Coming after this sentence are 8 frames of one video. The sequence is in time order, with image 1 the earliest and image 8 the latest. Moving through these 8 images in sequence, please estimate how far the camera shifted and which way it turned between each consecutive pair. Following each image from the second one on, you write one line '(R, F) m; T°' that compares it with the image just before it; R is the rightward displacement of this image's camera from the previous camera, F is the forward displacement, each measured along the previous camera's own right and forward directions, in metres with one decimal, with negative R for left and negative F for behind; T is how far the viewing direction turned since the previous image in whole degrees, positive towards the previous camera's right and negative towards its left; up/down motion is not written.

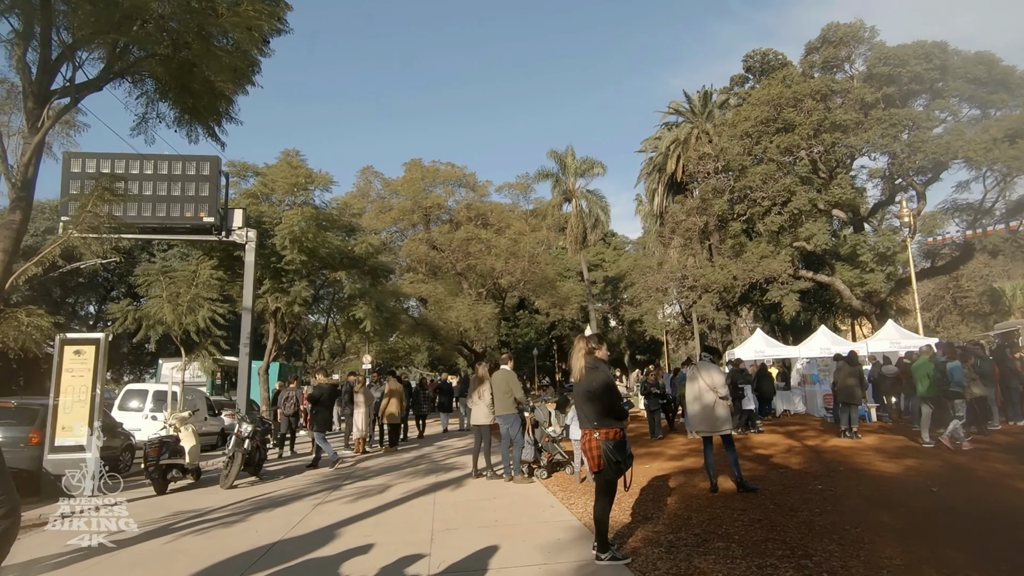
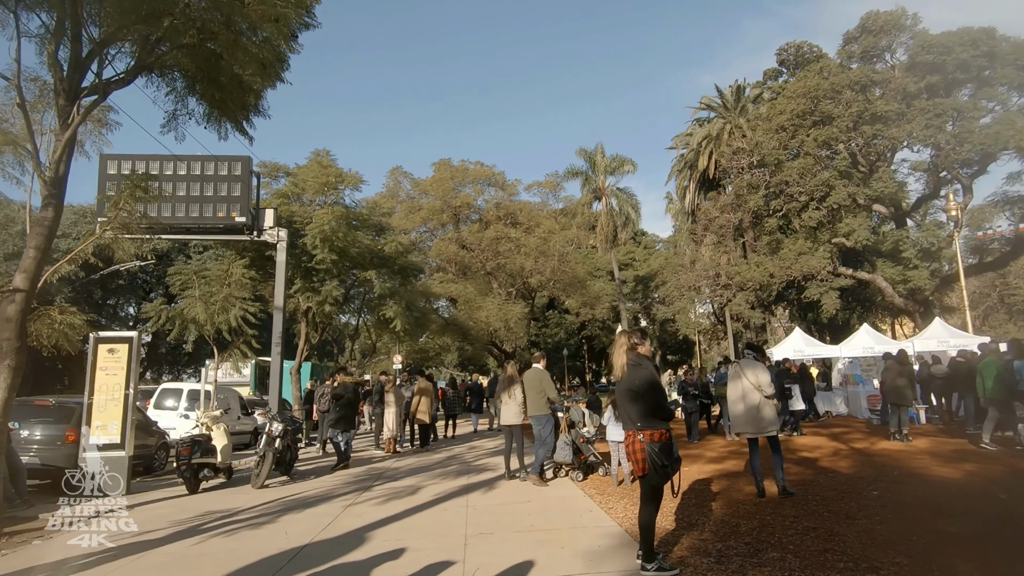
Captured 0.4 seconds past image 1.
(-0.1, +0.2) m; -2°
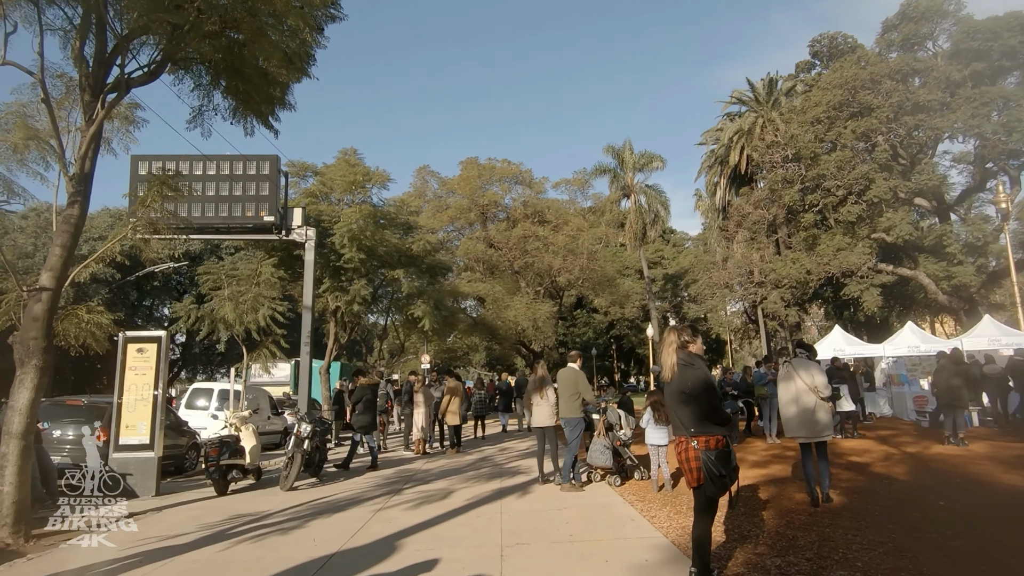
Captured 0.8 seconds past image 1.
(-0.1, +0.3) m; -2°
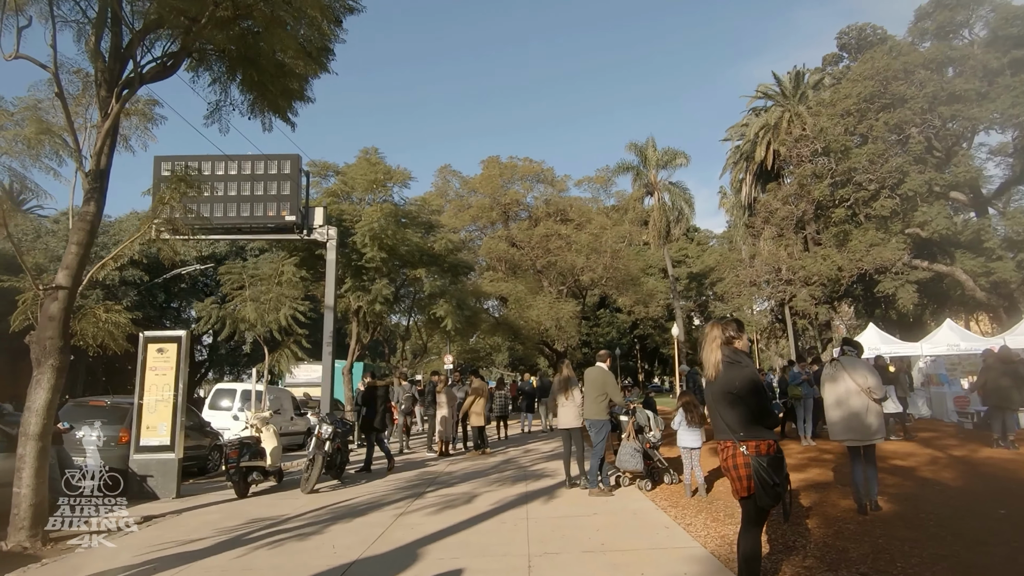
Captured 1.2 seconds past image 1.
(0.0, +0.3) m; -2°
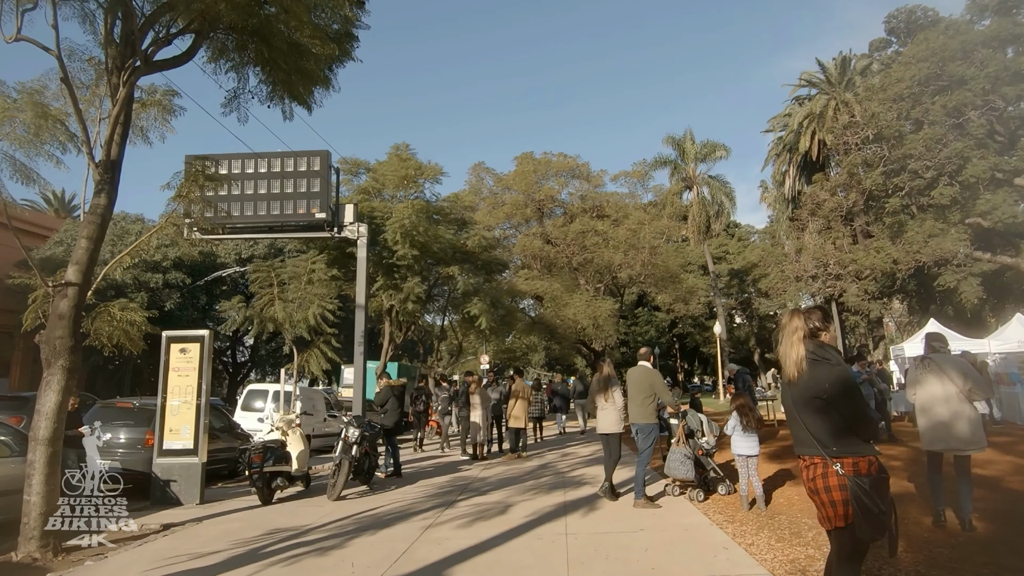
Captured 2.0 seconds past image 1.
(0.0, +0.6) m; -3°
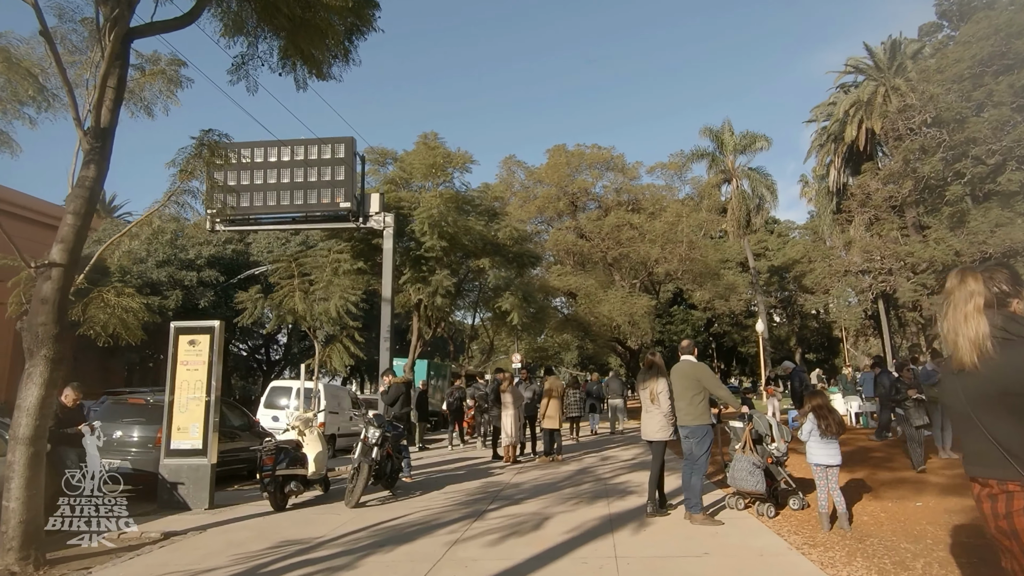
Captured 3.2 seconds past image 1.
(-0.1, +0.9) m; -2°
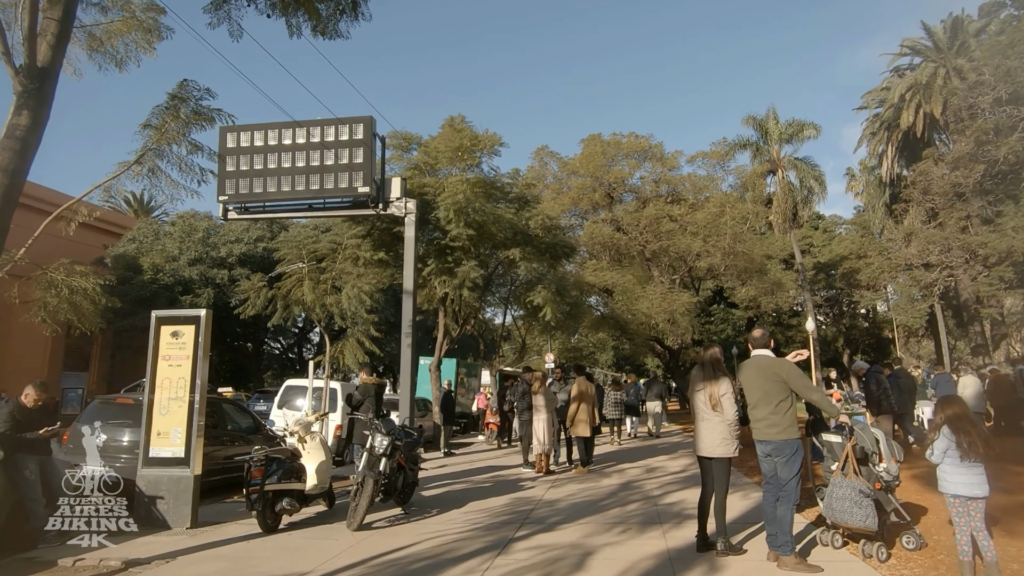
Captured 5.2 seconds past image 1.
(0.0, +1.4) m; -3°
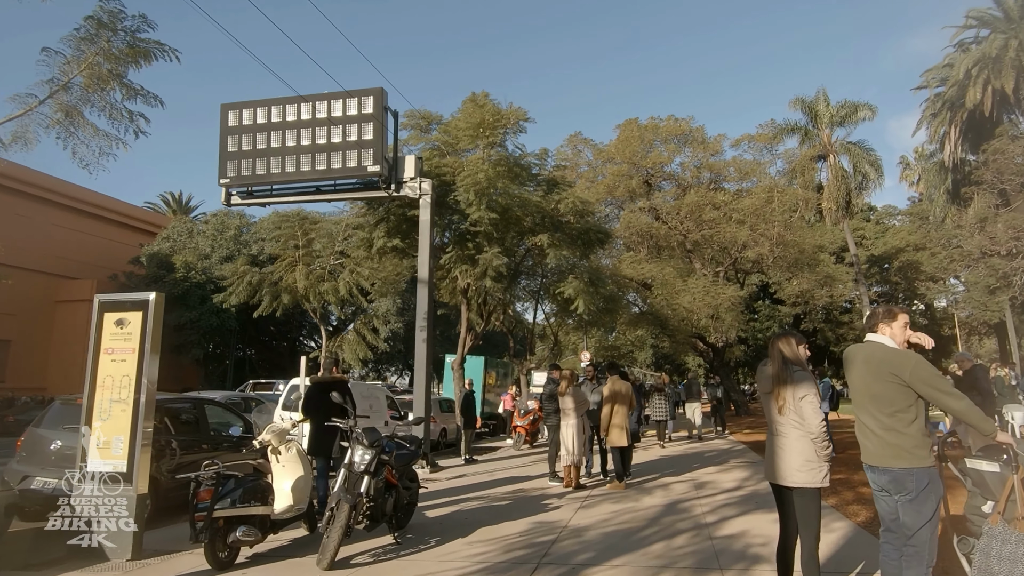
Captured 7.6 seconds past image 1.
(+0.2, +1.6) m; -3°
